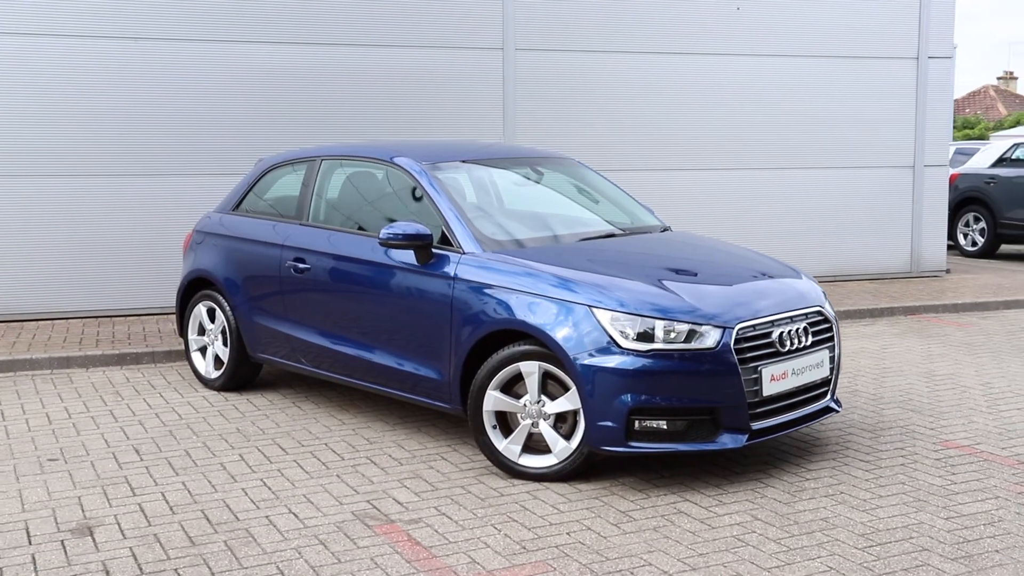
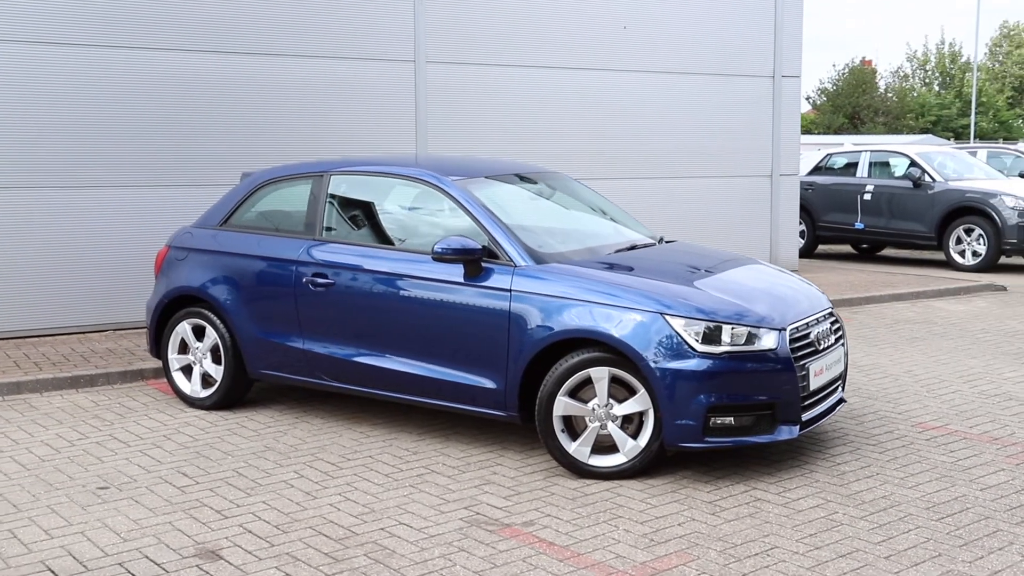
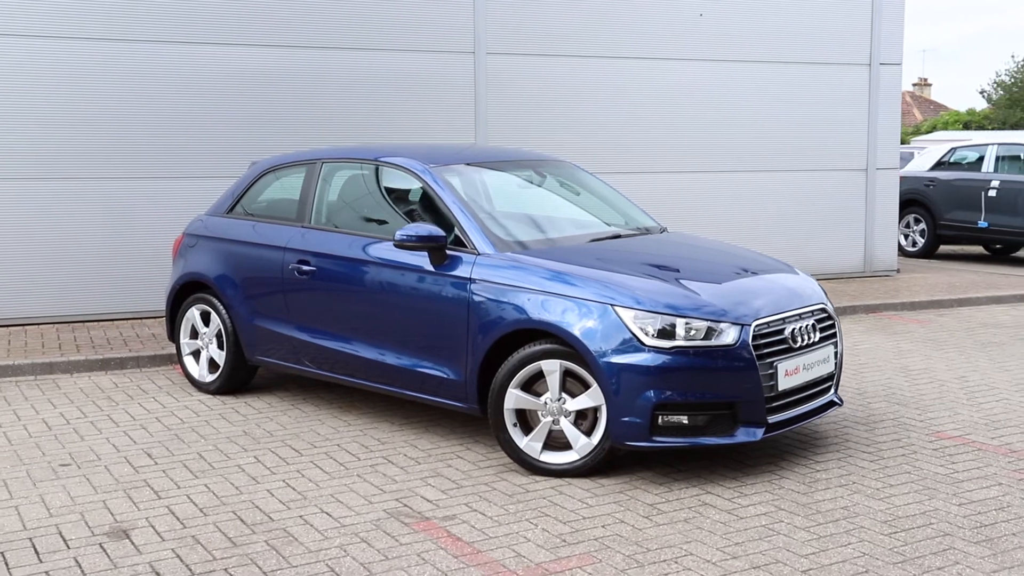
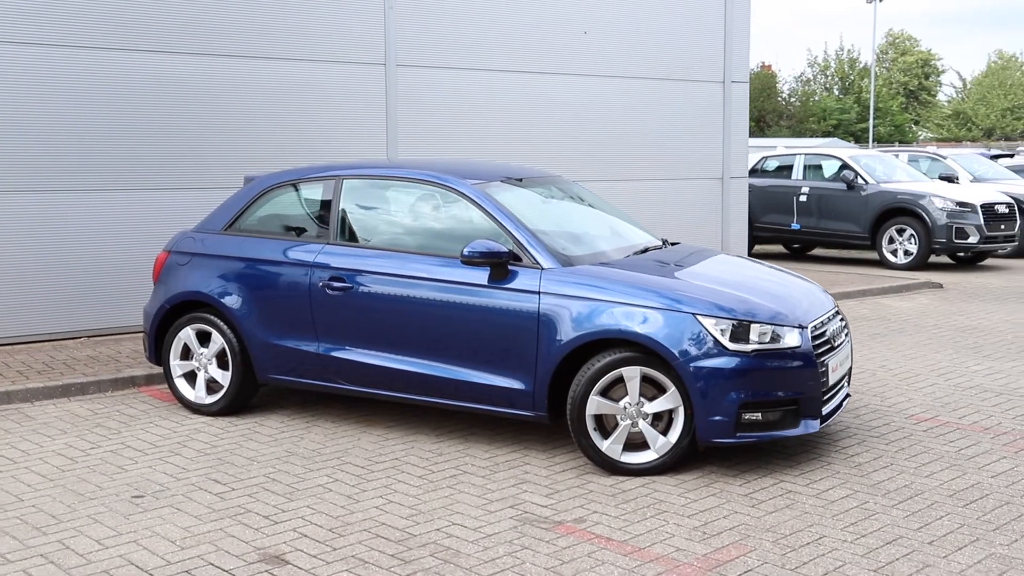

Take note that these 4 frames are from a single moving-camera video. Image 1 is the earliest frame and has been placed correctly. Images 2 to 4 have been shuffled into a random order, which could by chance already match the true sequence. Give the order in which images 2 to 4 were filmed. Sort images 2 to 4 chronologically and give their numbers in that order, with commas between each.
3, 2, 4
